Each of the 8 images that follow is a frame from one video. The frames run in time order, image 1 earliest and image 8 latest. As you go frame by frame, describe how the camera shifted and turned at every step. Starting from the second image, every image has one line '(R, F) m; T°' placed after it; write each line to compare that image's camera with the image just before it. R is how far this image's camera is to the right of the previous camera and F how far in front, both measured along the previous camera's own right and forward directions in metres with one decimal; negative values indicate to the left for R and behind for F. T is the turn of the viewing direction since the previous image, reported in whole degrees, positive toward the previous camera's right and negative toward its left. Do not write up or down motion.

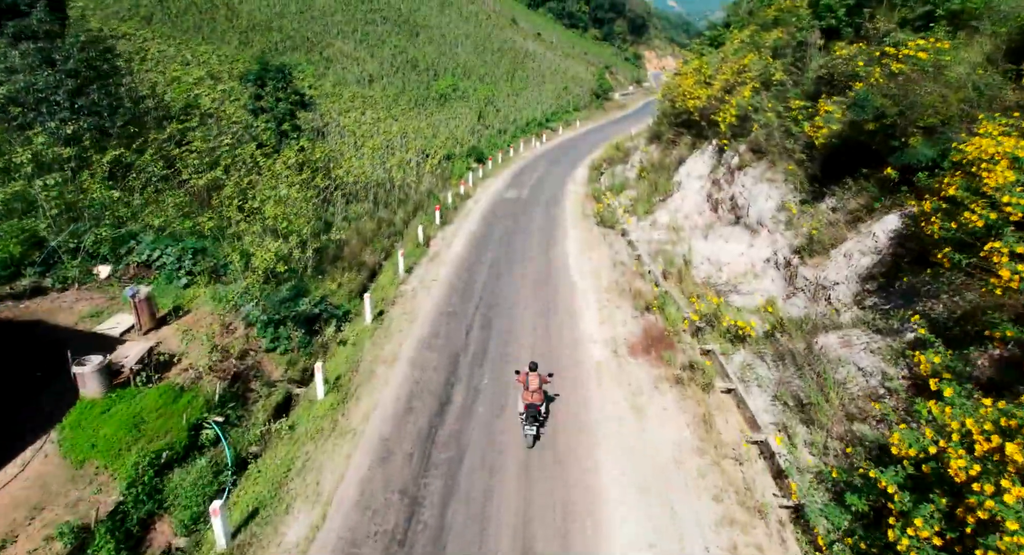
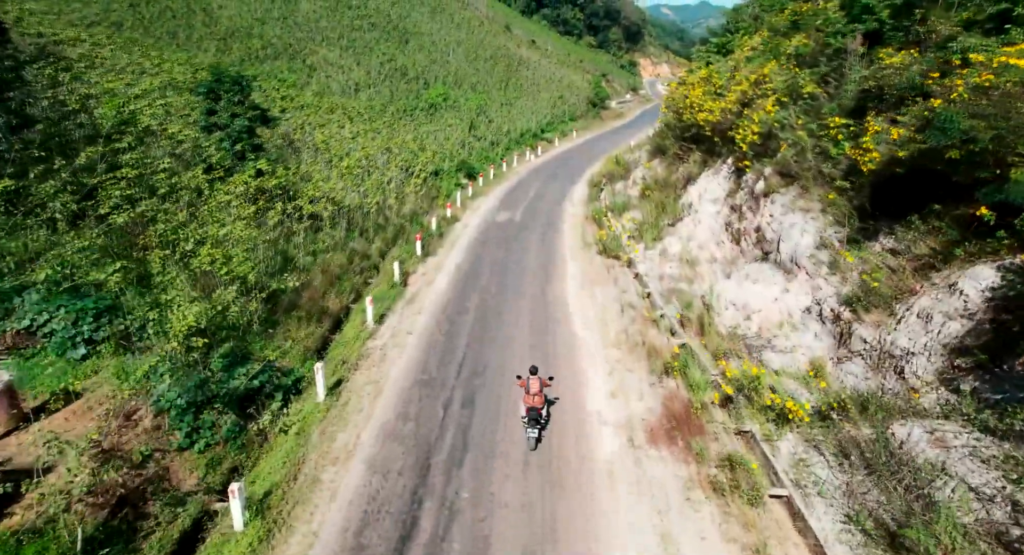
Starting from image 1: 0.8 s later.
(+0.1, +2.6) m; 0°
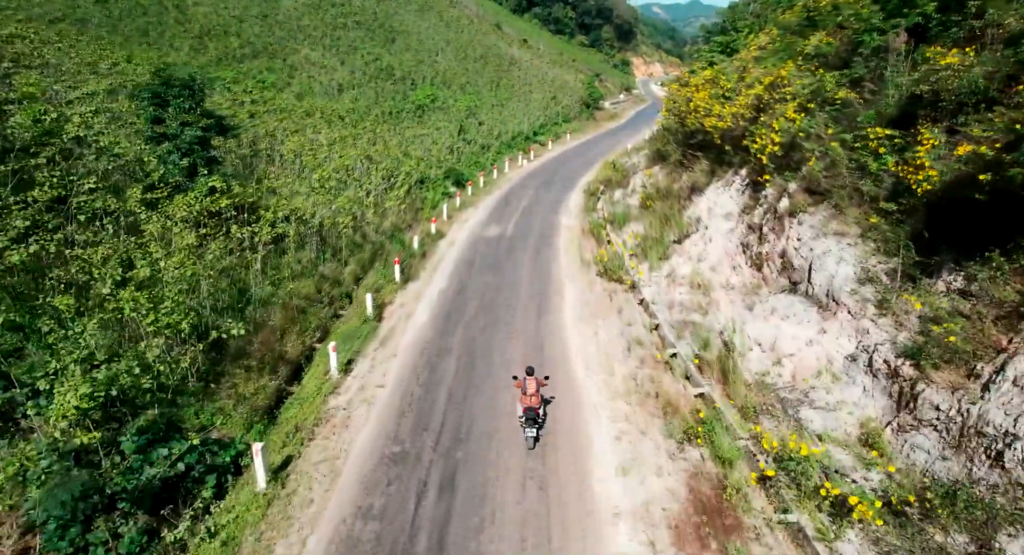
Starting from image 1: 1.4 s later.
(+0.1, +2.1) m; +1°
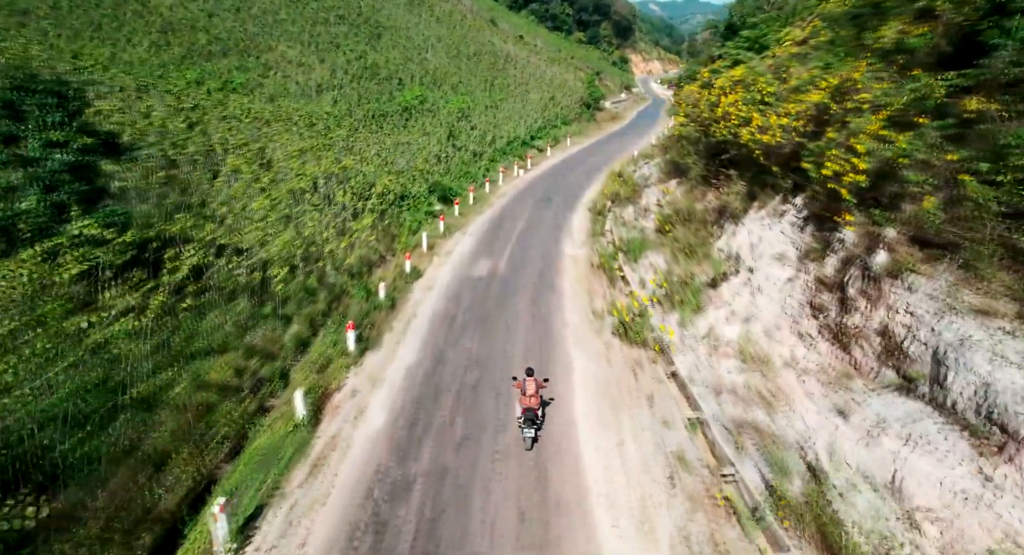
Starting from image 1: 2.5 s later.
(+0.1, +4.1) m; 0°
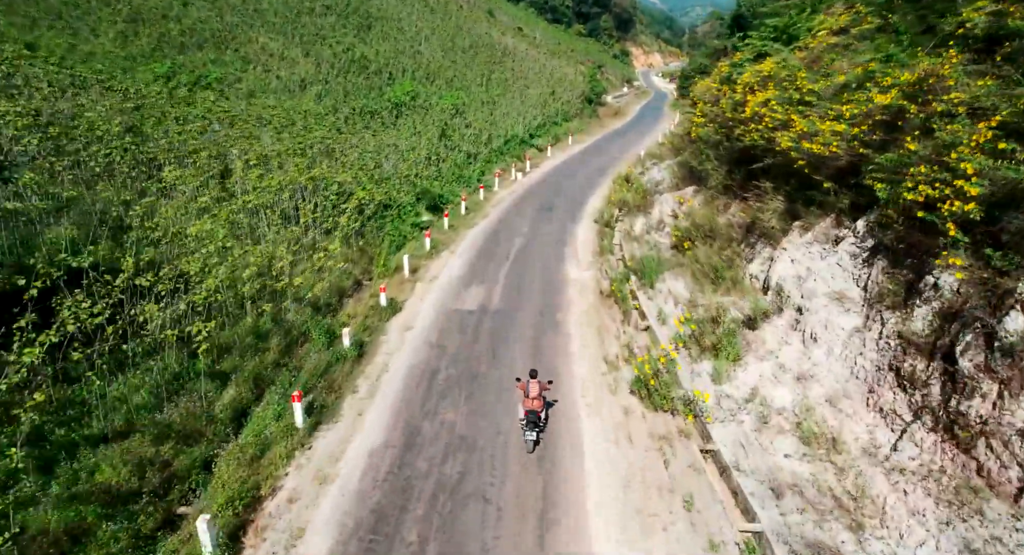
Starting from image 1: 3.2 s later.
(+0.1, +2.9) m; 0°
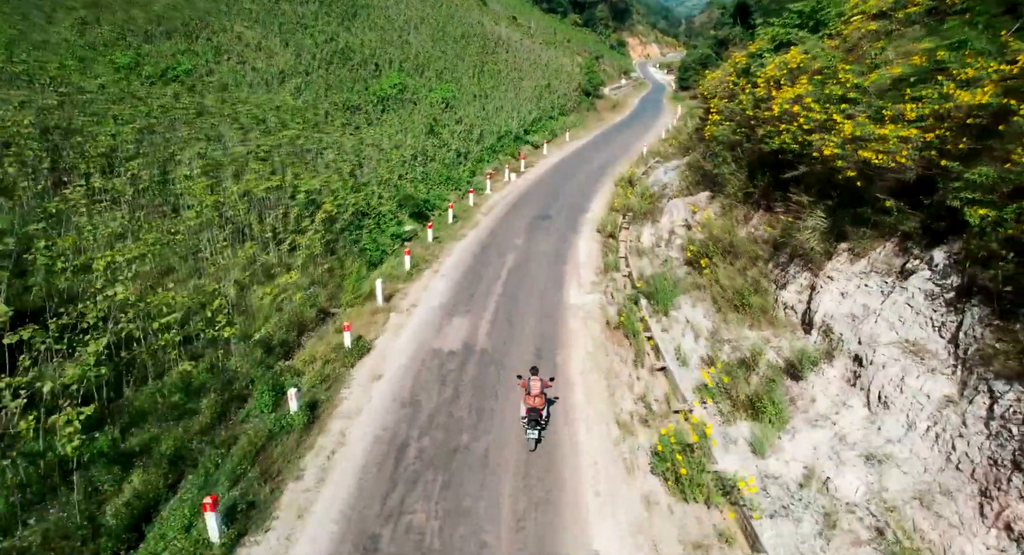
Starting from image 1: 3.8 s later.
(+0.1, +2.5) m; 0°
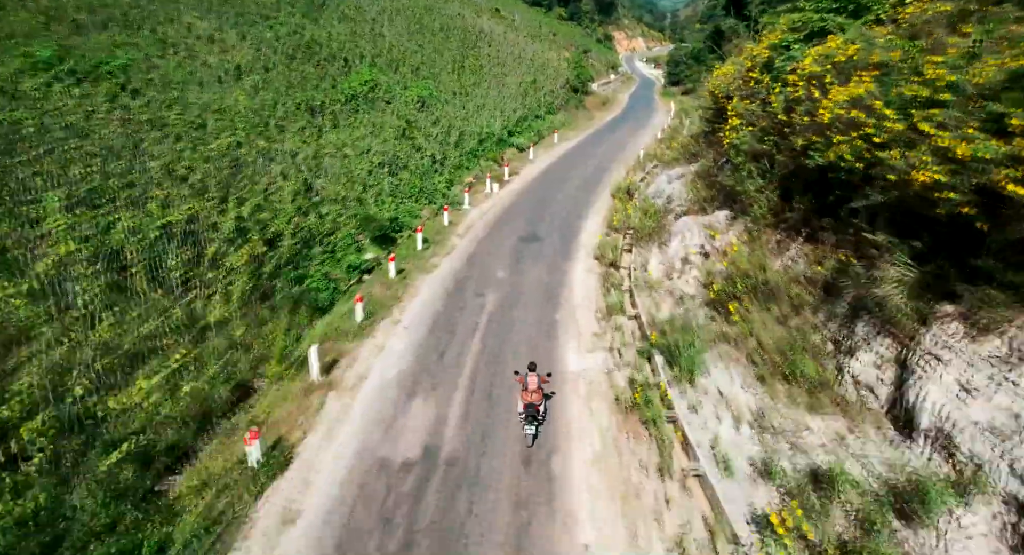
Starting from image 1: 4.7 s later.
(+0.2, +3.6) m; +1°
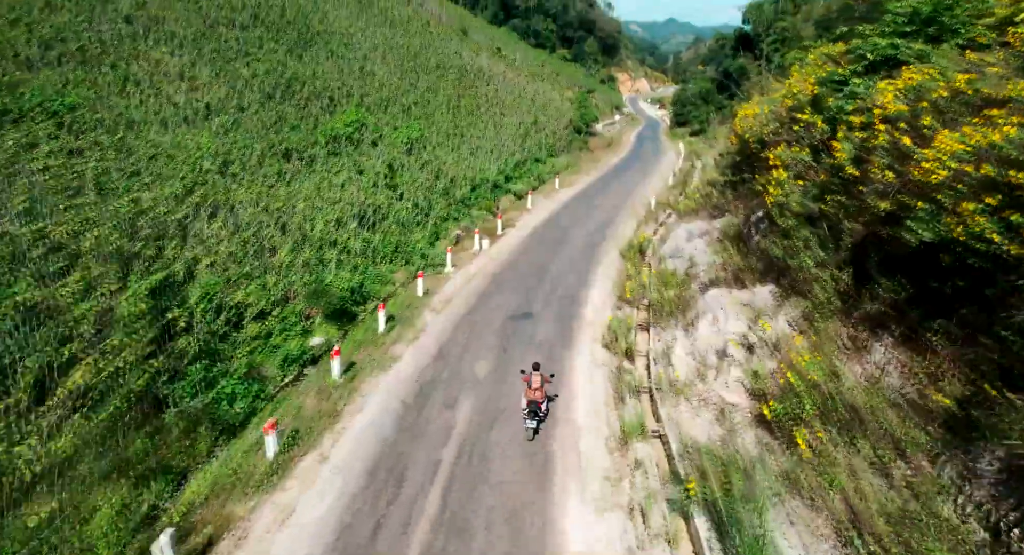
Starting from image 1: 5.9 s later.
(+0.4, +3.9) m; 0°
